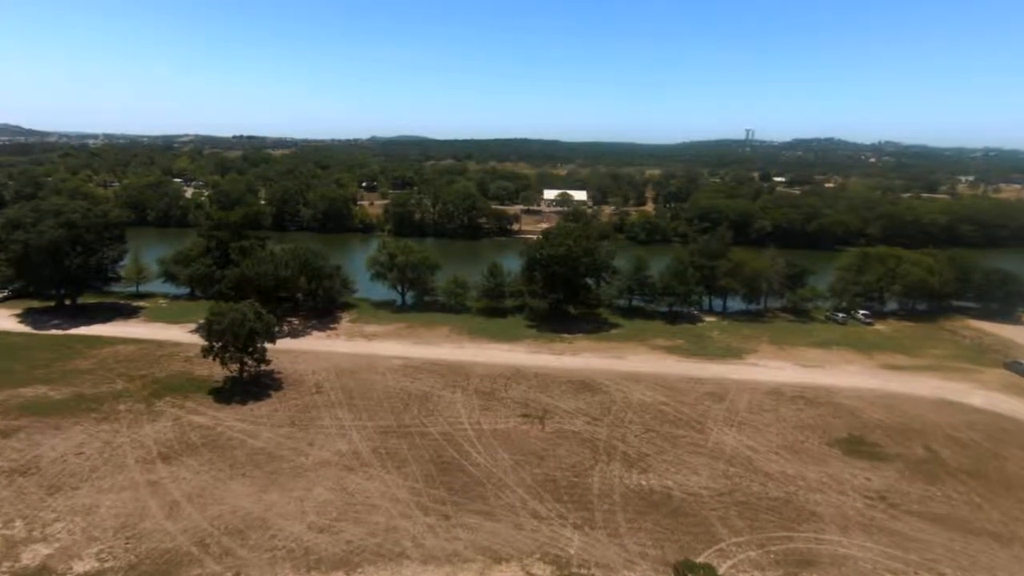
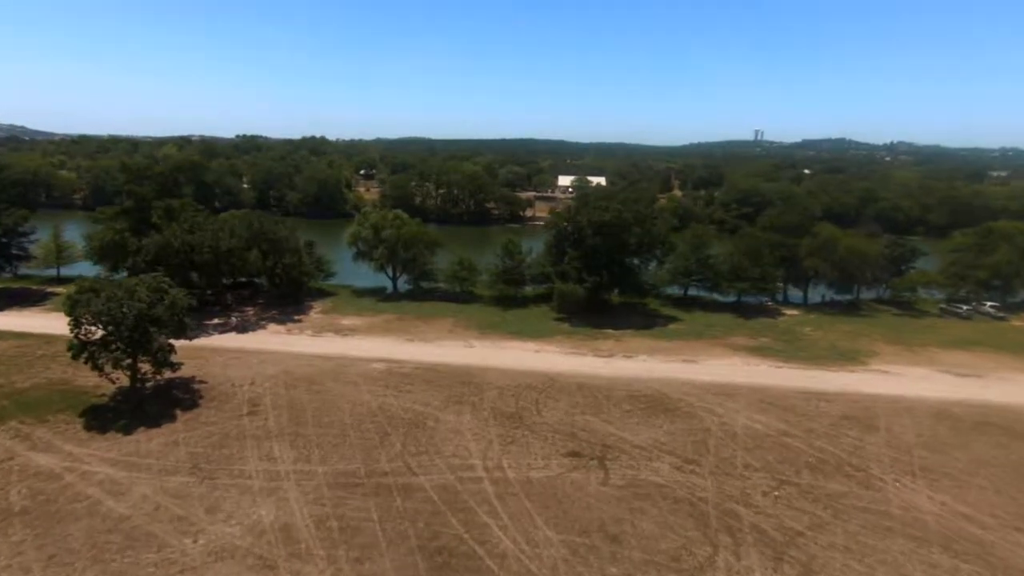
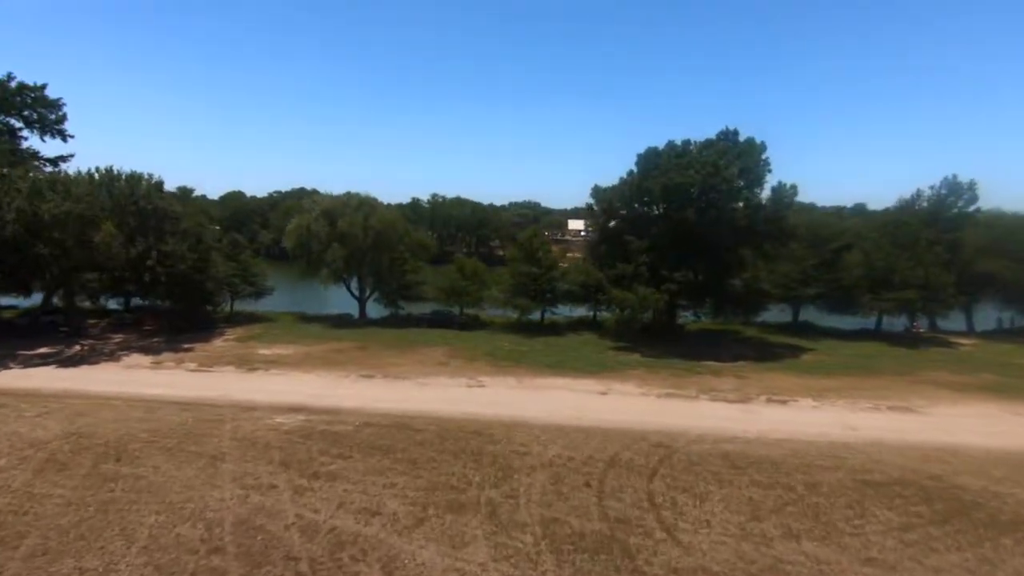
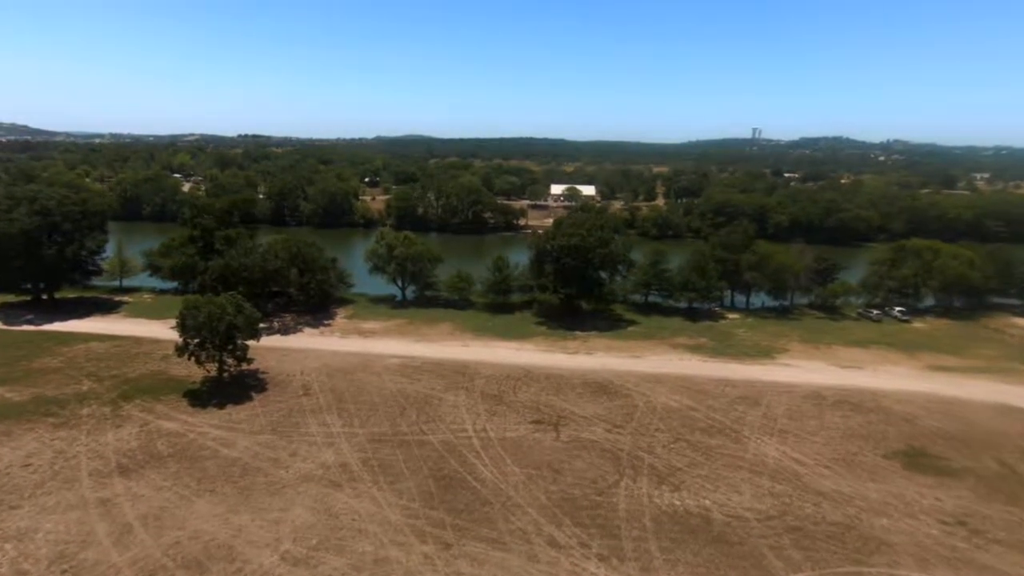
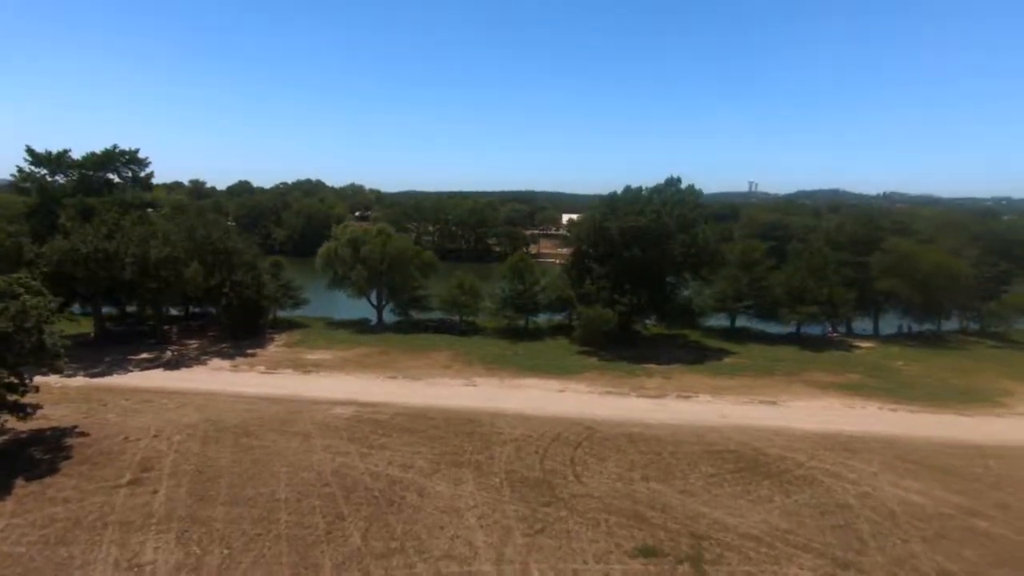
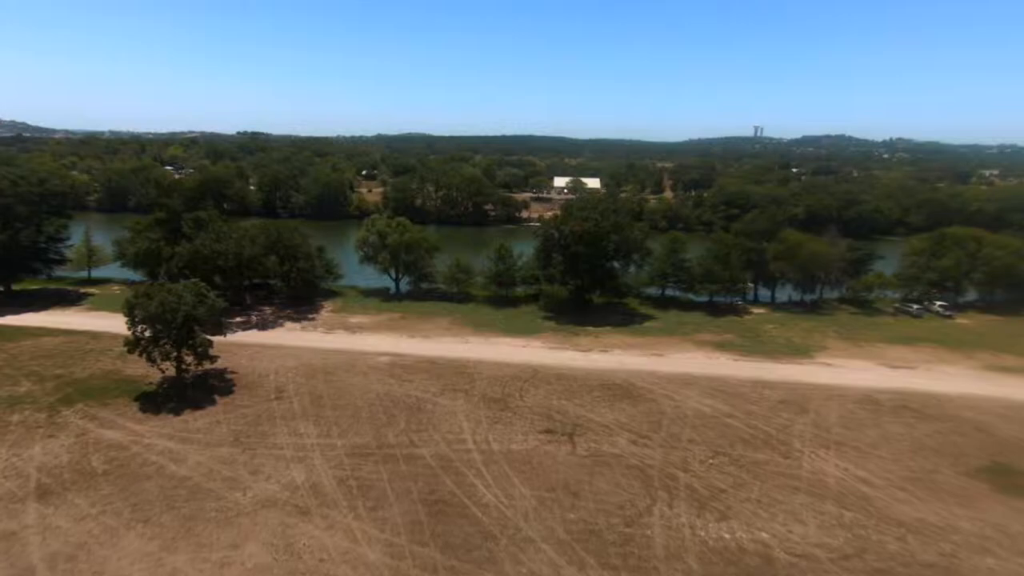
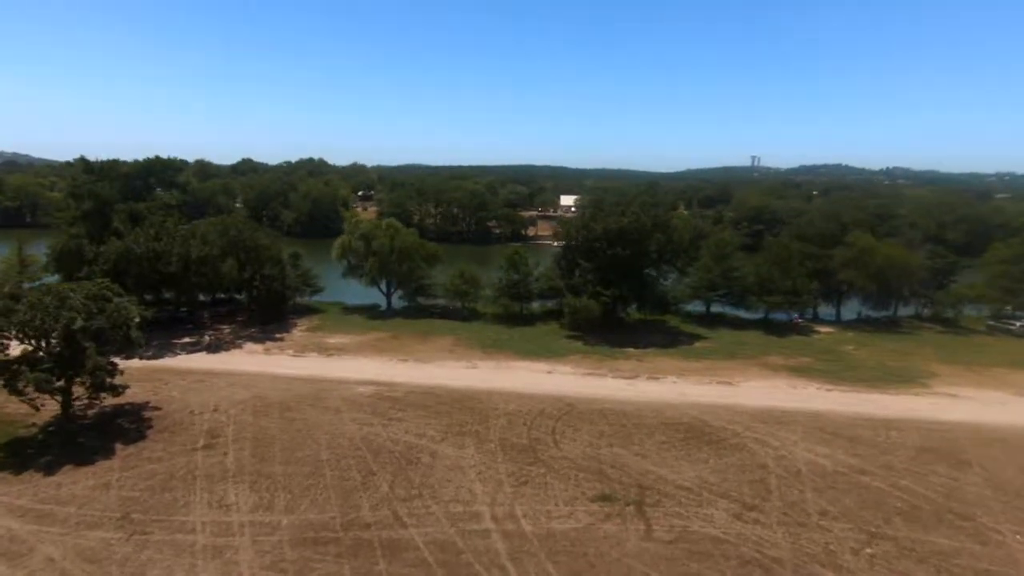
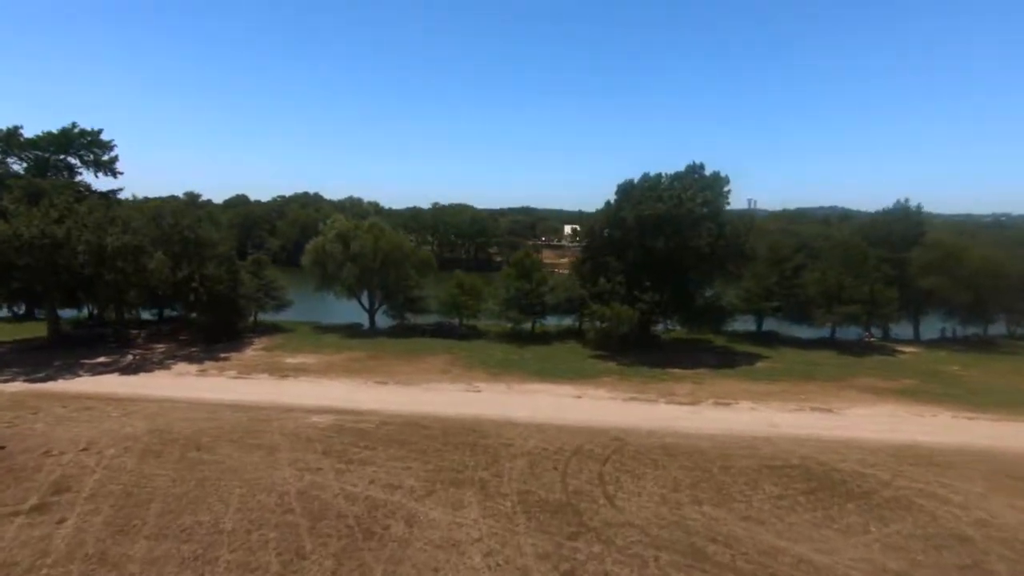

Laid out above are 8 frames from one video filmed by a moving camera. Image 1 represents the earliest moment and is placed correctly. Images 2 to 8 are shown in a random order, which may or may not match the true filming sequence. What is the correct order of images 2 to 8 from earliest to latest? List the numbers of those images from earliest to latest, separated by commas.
4, 6, 2, 7, 5, 8, 3
